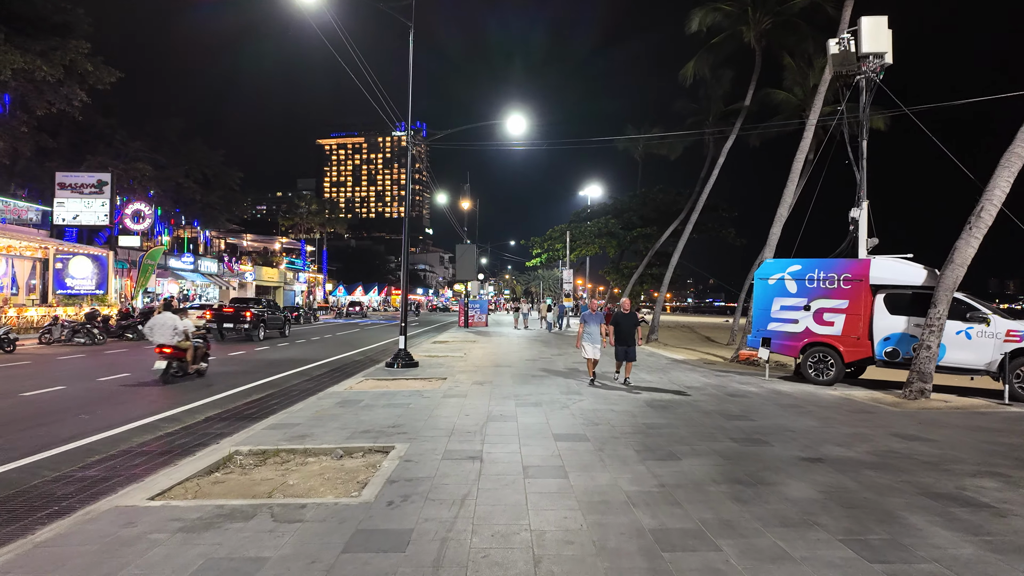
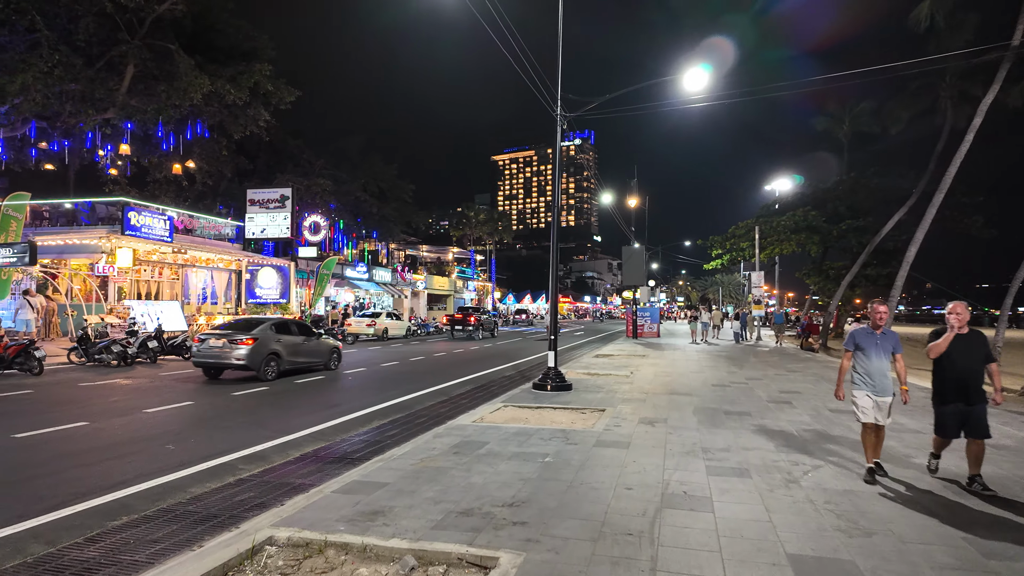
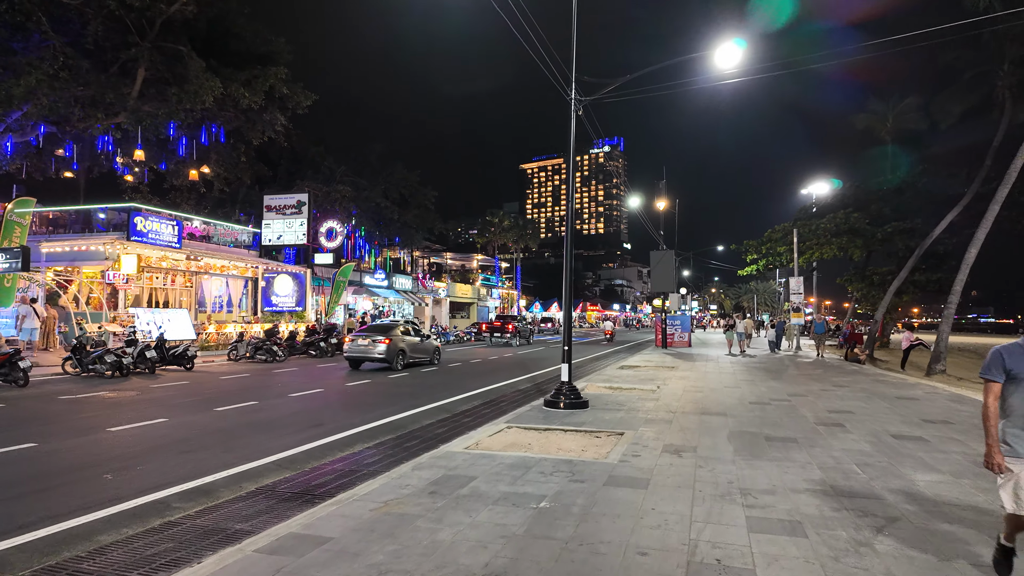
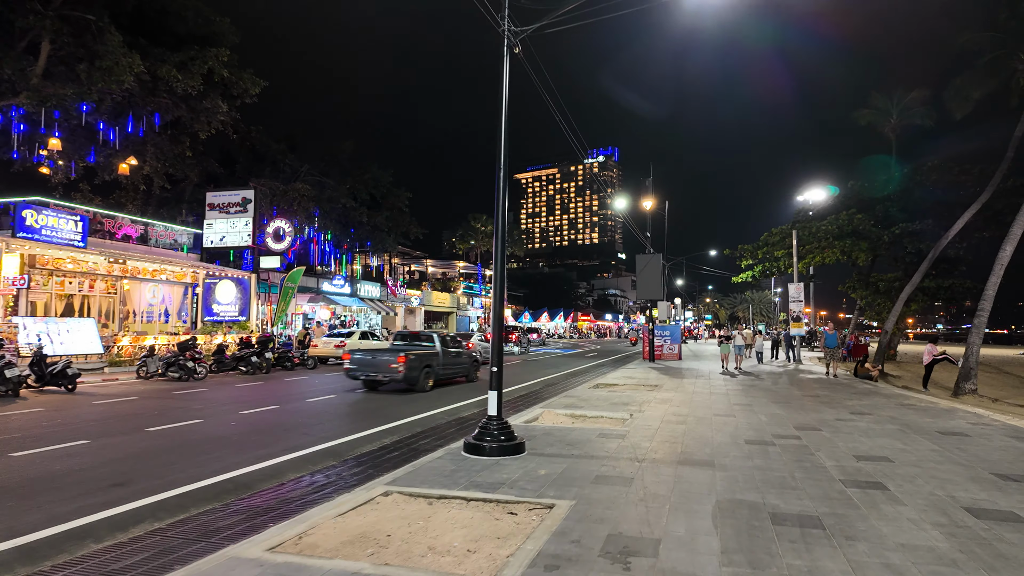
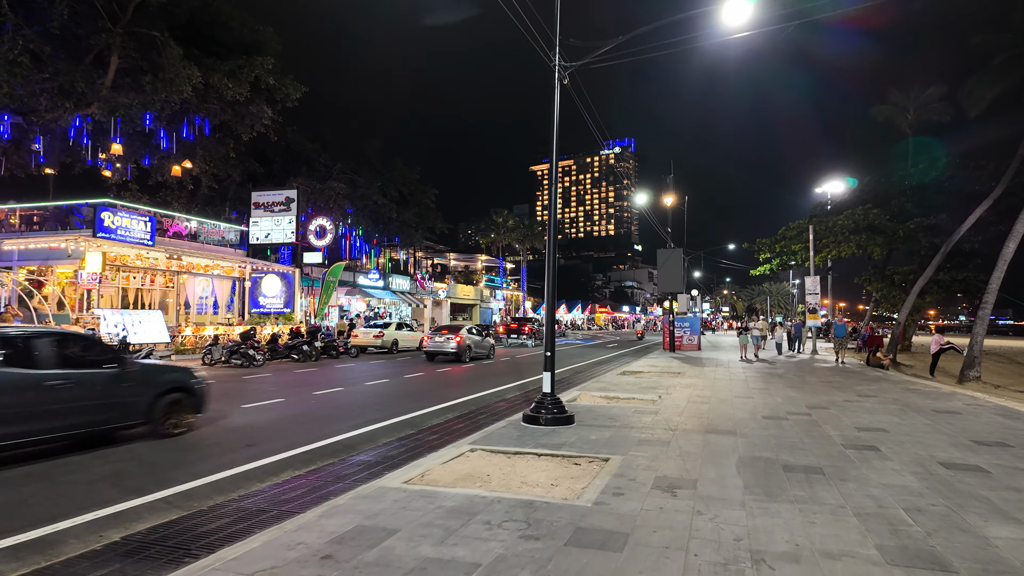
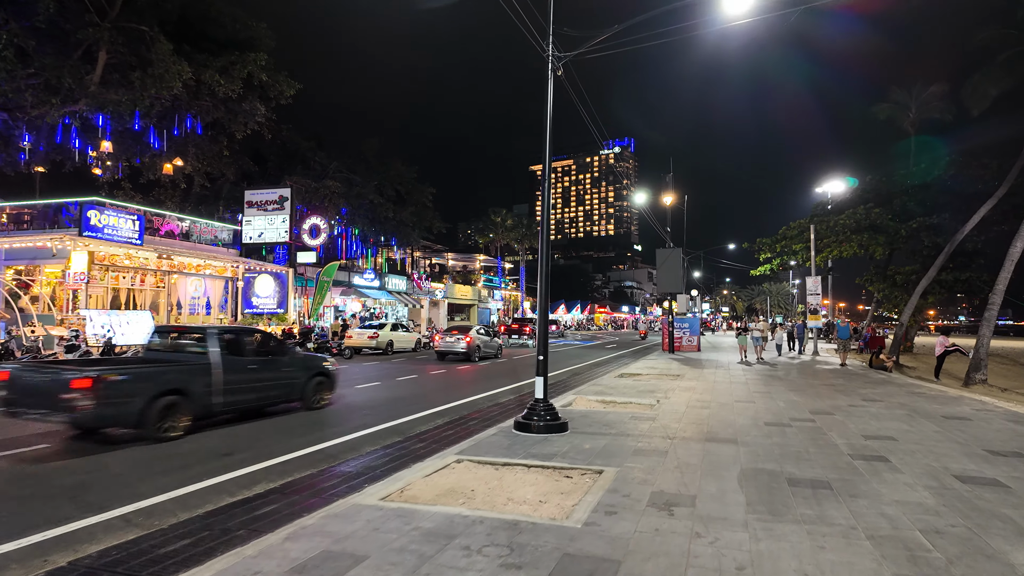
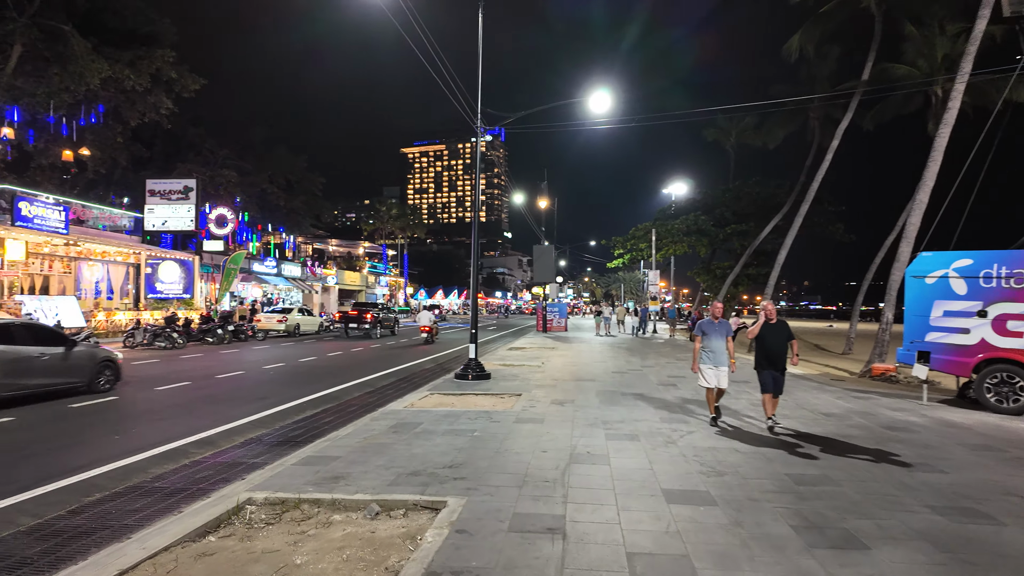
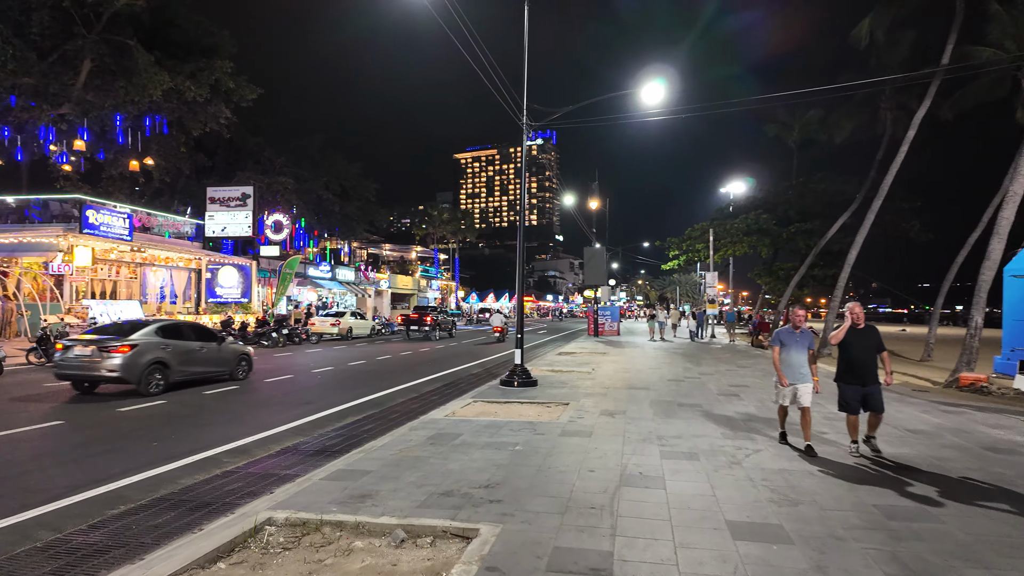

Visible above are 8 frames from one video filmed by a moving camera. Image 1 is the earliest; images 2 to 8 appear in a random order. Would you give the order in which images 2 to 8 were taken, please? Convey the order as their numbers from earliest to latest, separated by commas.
7, 8, 2, 3, 5, 6, 4
